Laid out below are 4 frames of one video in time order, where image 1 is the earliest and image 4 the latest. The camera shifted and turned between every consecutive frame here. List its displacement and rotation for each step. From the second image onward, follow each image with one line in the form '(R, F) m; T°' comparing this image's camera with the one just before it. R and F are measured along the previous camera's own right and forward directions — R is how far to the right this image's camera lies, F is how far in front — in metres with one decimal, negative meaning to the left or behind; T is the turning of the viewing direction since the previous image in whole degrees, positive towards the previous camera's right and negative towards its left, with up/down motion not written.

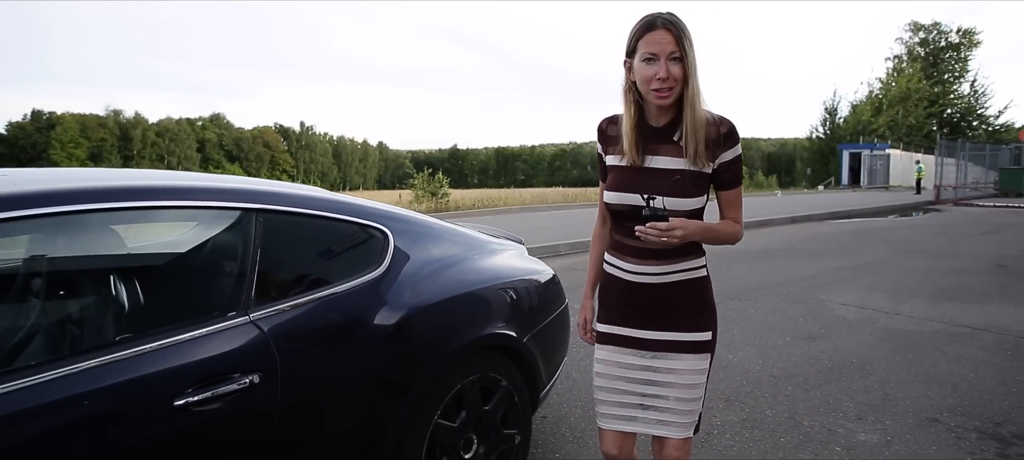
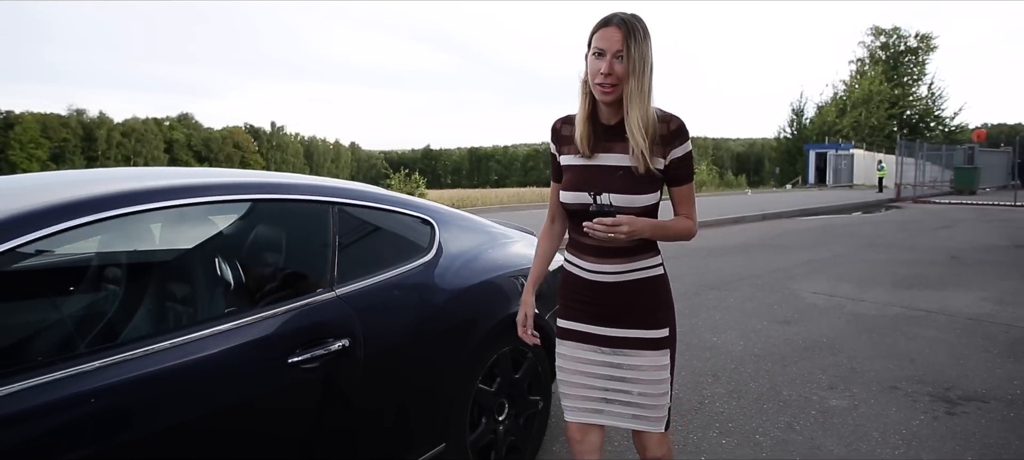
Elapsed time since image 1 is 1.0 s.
(-0.2, -0.4) m; +2°
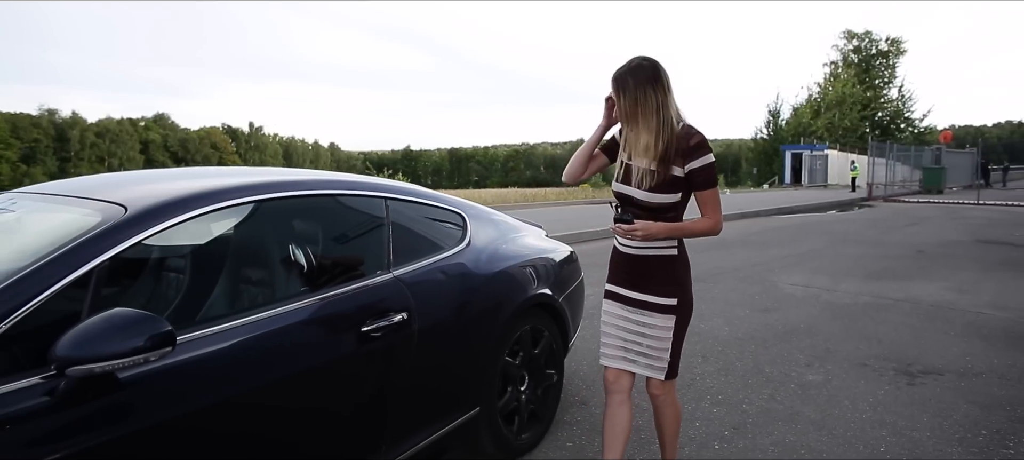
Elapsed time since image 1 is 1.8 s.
(-0.2, -0.4) m; +2°
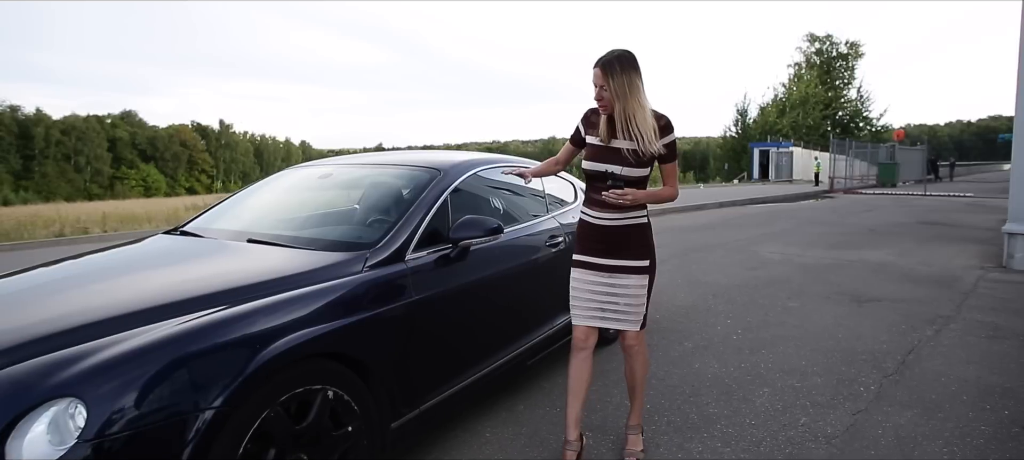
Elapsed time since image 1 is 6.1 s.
(-0.9, -1.7) m; +3°
